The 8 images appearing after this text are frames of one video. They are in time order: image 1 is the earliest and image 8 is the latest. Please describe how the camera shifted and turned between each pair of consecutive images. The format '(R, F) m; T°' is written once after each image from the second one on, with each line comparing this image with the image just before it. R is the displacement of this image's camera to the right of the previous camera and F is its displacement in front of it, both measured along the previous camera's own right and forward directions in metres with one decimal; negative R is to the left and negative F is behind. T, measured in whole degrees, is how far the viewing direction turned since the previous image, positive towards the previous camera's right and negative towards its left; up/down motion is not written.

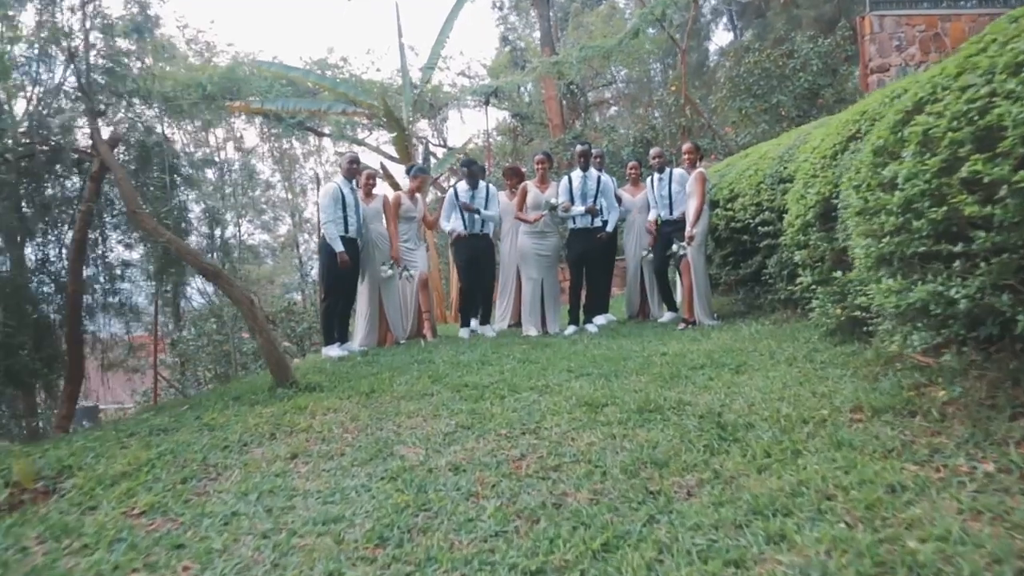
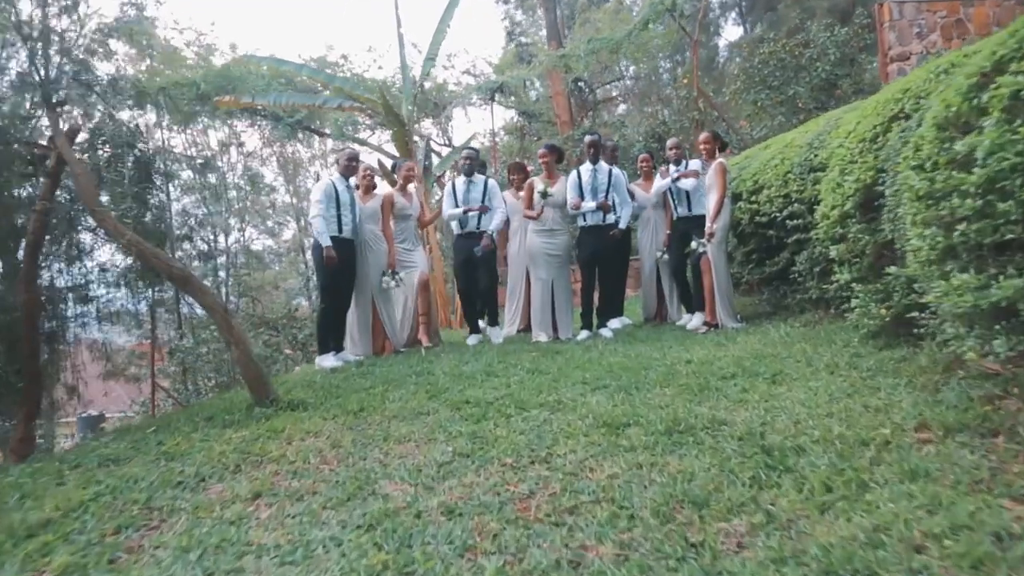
(0.0, +0.7) m; -1°
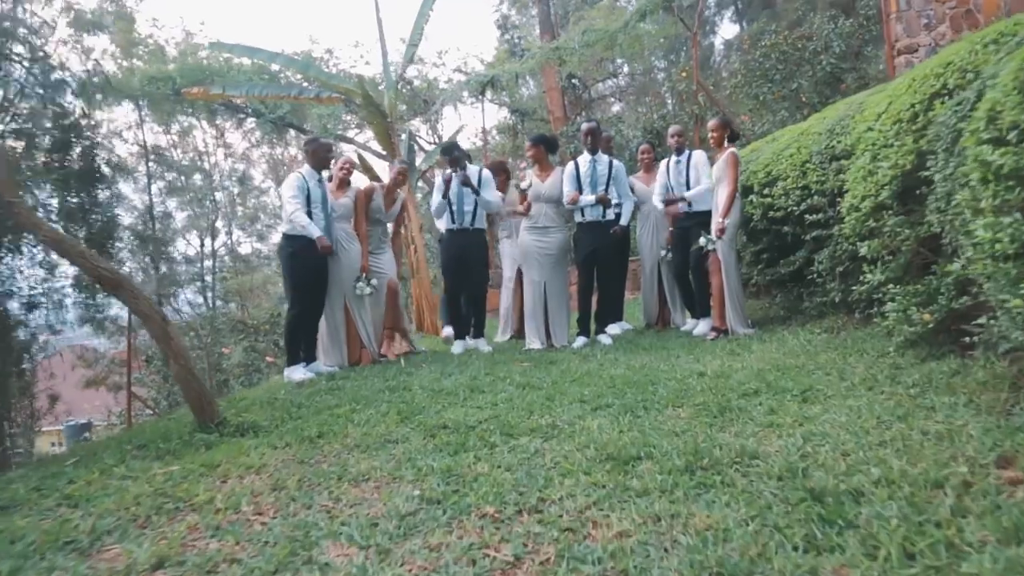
(0.0, +0.8) m; 0°
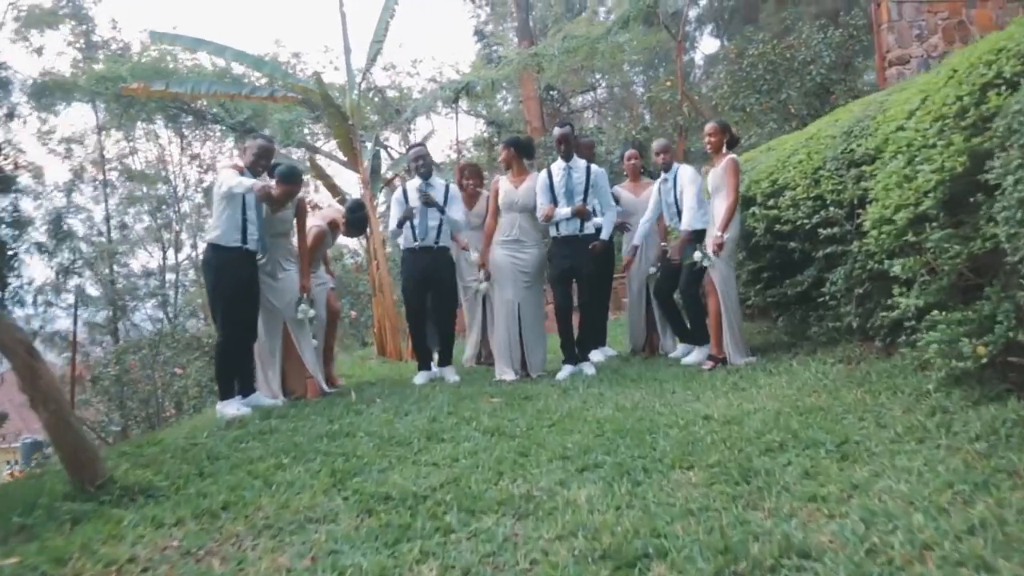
(0.0, +1.0) m; +2°
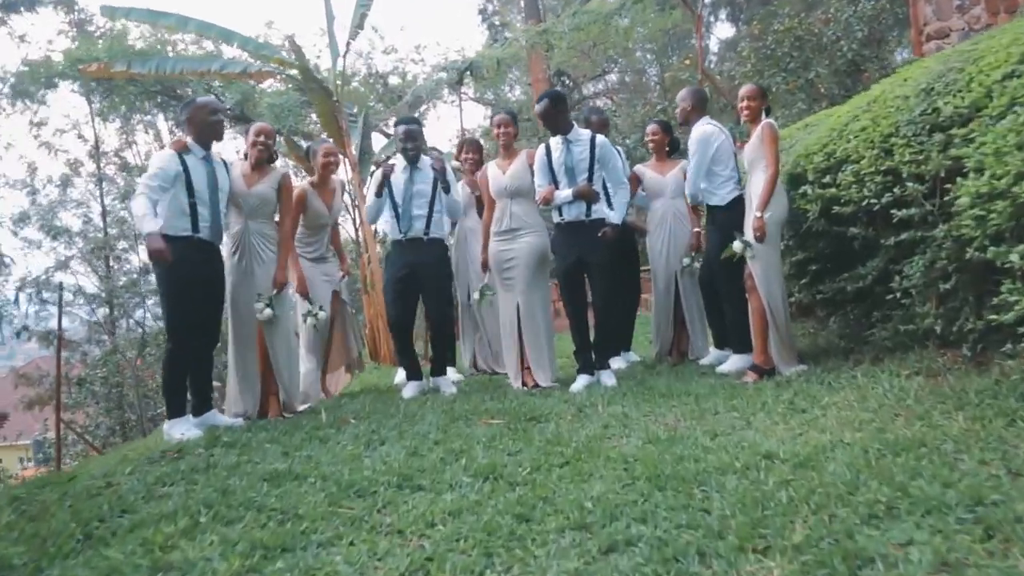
(+0.1, +1.1) m; -1°
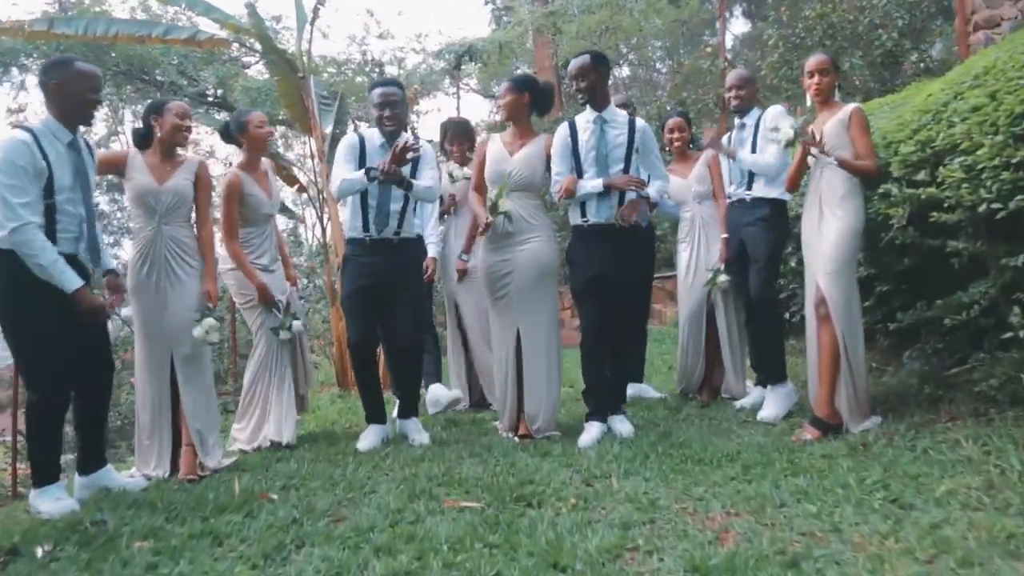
(+0.1, +1.4) m; 0°
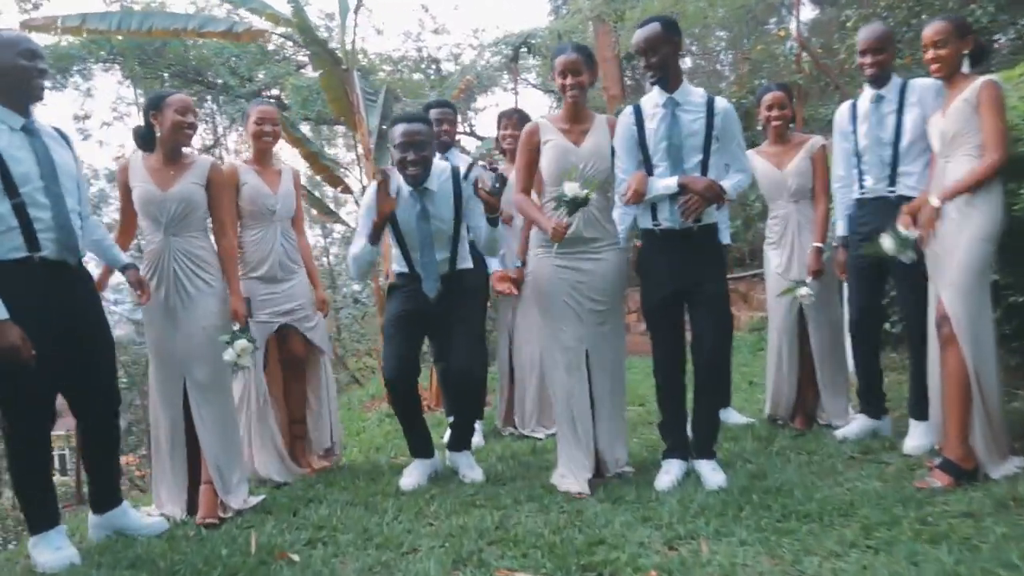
(0.0, +0.7) m; -4°
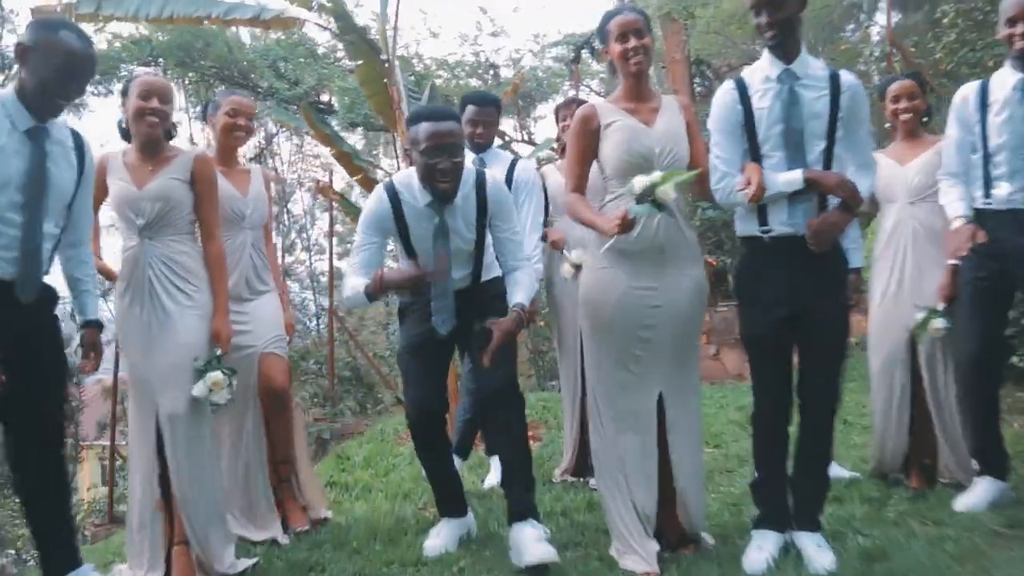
(0.0, +0.8) m; -4°
